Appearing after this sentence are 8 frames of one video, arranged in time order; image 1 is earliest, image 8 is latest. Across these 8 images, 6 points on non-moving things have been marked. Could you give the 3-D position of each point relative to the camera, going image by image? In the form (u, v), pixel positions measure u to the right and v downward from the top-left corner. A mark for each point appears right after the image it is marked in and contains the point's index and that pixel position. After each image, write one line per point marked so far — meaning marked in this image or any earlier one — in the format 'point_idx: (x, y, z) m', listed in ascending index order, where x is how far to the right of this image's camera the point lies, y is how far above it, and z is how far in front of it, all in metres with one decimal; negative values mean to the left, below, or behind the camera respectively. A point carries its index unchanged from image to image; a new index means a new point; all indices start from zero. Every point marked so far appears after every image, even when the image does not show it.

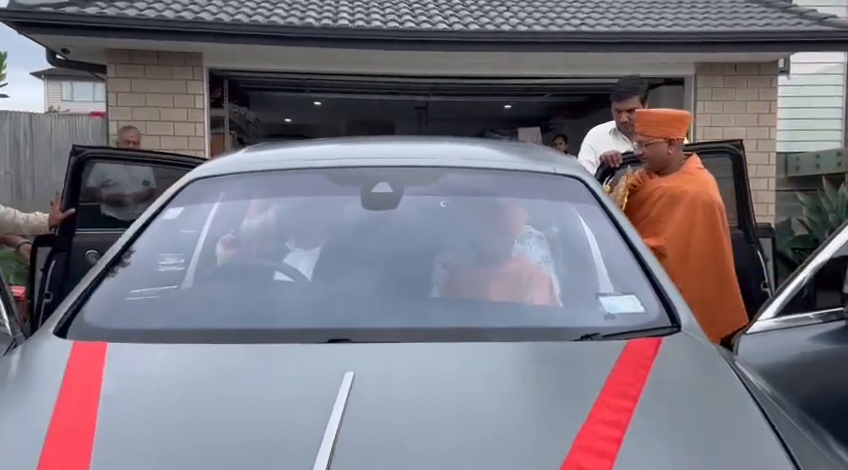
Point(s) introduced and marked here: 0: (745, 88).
0: (+3.5, +1.6, +7.6) m
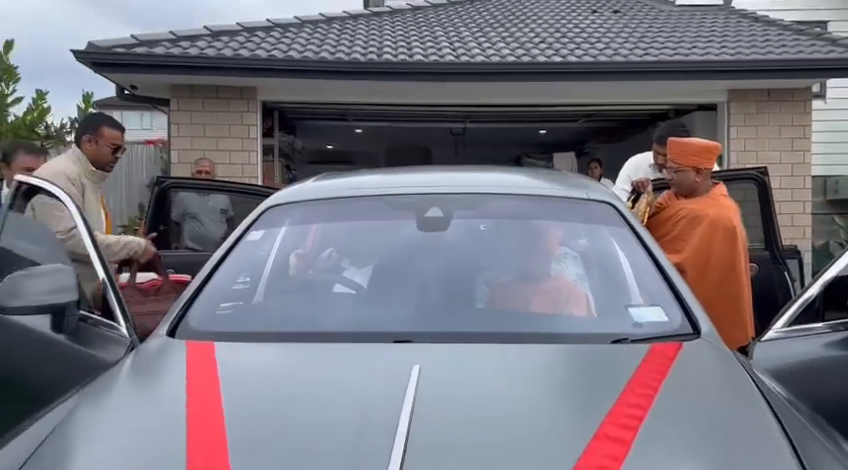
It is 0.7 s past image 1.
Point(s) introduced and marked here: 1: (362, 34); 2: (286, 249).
0: (+4.0, +1.4, +7.8) m
1: (-0.8, +2.5, +8.5) m
2: (-0.5, 0.0, +2.6) m
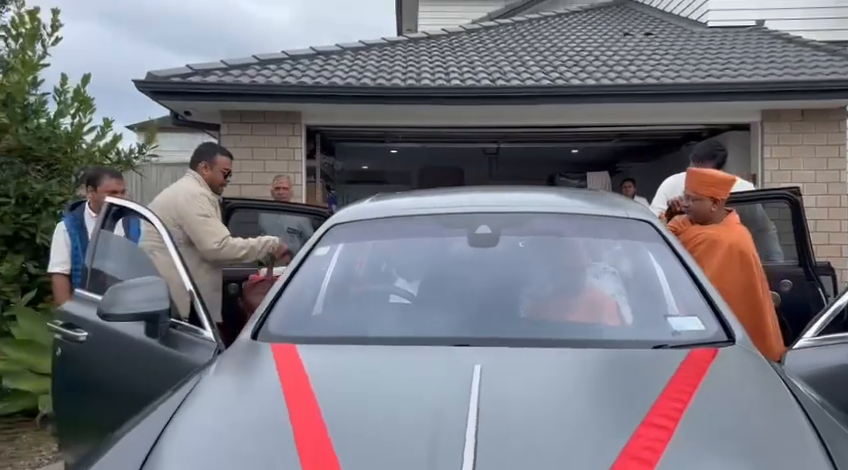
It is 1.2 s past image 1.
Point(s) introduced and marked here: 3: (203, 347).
0: (+4.4, +1.2, +7.9) m
1: (-0.3, +2.2, +8.8) m
2: (-0.3, -0.1, +2.9) m
3: (-0.8, -0.4, +2.6) m
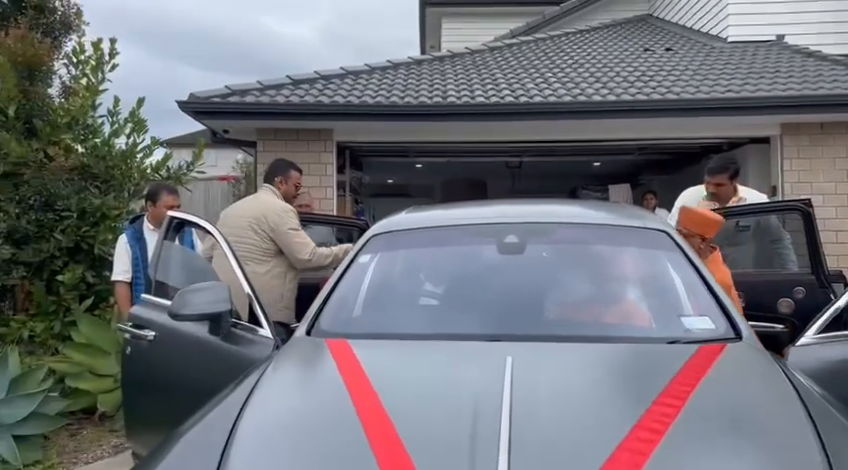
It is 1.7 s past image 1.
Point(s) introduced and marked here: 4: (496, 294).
0: (+4.7, +1.0, +8.1) m
1: (0.0, +2.1, +9.1) m
2: (-0.1, -0.1, +3.2) m
3: (-0.7, -0.5, +2.9) m
4: (+0.3, -0.3, +2.9) m
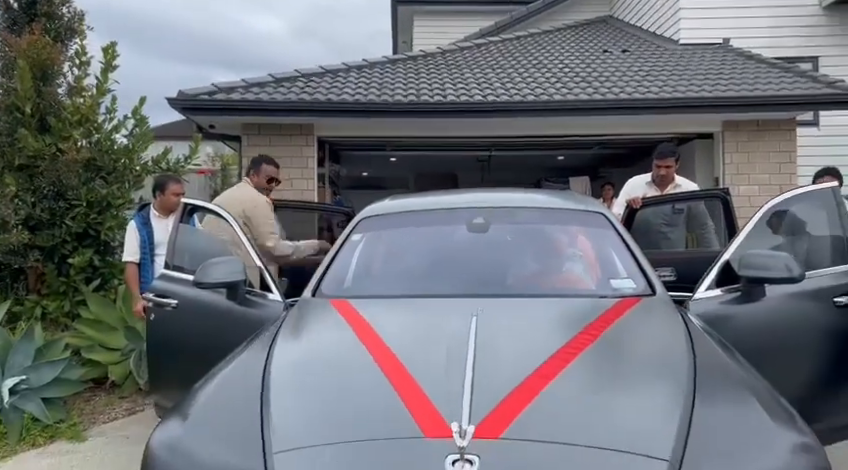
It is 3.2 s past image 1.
0: (+4.4, +1.2, +8.9) m
1: (-0.3, +2.2, +9.7) m
2: (-0.3, -0.1, +3.8) m
3: (-0.8, -0.4, +3.5) m
4: (+0.2, -0.2, +3.5) m
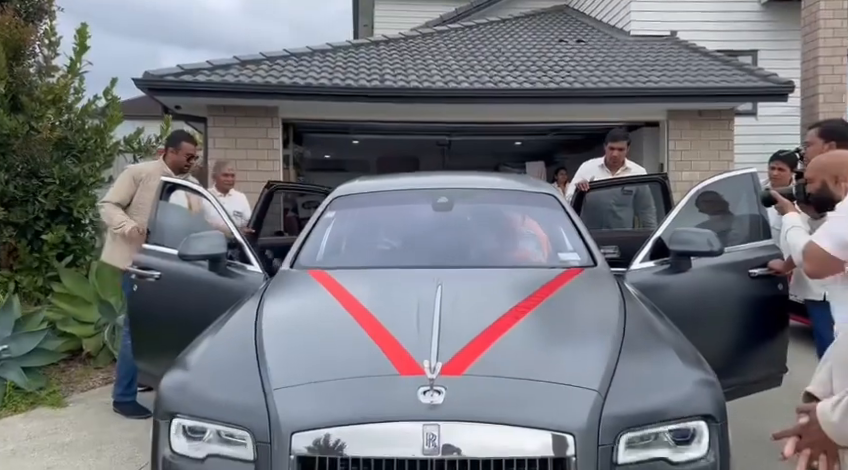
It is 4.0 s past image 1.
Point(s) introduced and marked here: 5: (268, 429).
0: (+3.9, +1.4, +9.4) m
1: (-0.9, +2.5, +10.0) m
2: (-0.5, +0.1, +4.1) m
3: (-1.0, -0.2, +3.8) m
4: (0.0, 0.0, +3.9) m
5: (-0.5, -0.6, +2.0) m
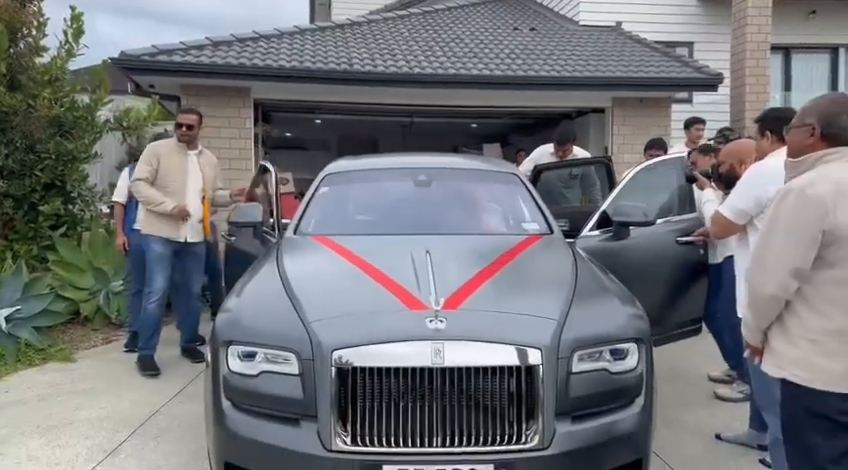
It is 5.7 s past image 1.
0: (+3.4, +1.8, +10.3) m
1: (-1.4, +2.9, +10.5) m
2: (-0.6, +0.3, +4.7) m
3: (-1.1, -0.1, +4.4) m
4: (-0.1, +0.2, +4.5) m
5: (-0.4, -0.4, +2.6) m
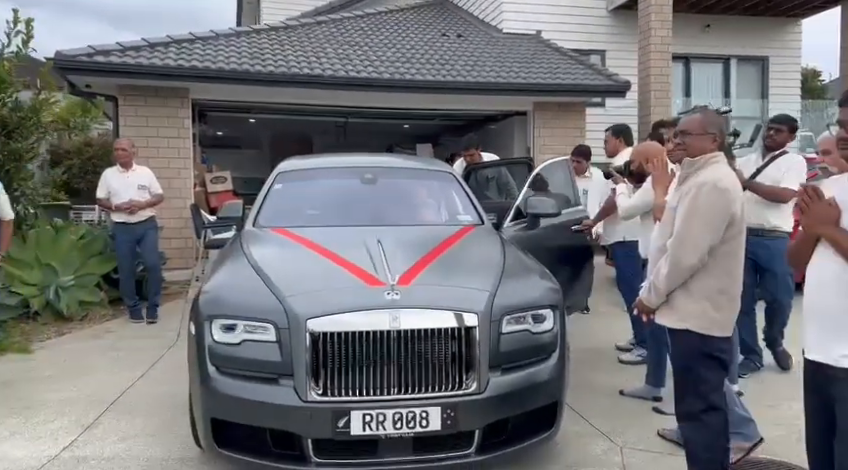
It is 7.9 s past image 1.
0: (+2.3, +1.9, +11.2) m
1: (-2.5, +2.9, +10.8) m
2: (-1.0, +0.3, +5.2) m
3: (-1.4, 0.0, +4.8) m
4: (-0.5, +0.2, +5.1) m
5: (-0.6, -0.4, +3.1) m
